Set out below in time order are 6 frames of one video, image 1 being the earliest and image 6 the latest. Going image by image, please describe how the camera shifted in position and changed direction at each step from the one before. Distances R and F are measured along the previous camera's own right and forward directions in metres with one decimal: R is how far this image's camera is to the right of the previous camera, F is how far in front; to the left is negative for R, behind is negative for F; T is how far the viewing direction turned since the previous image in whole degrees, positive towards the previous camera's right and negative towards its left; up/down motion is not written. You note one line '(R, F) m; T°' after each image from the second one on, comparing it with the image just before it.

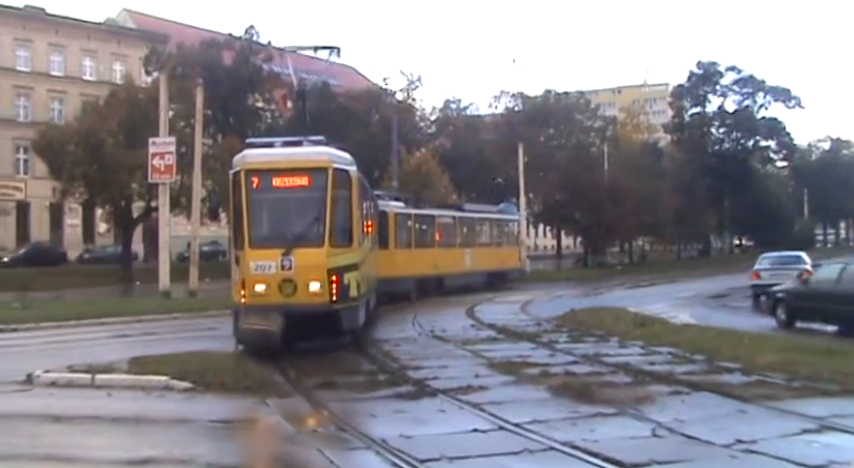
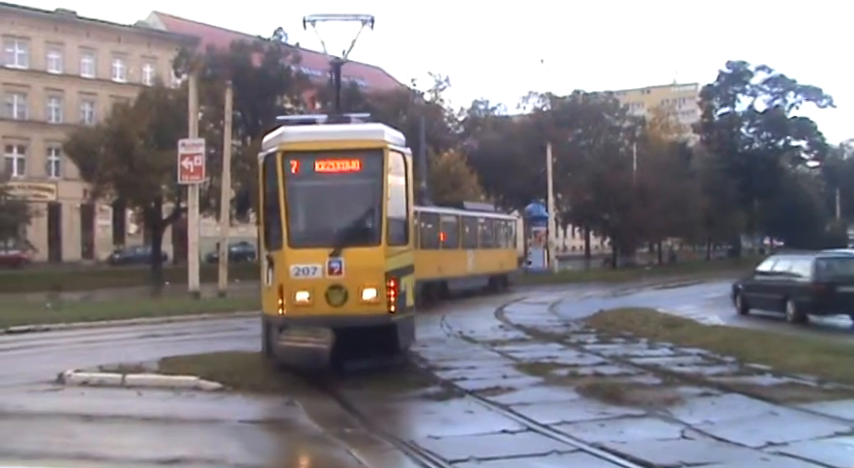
(0.0, 0.0) m; -1°
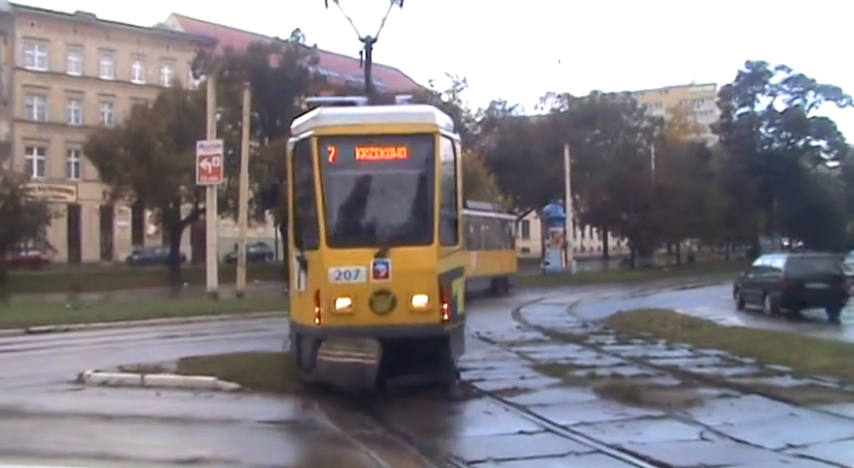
(0.0, 0.0) m; -1°
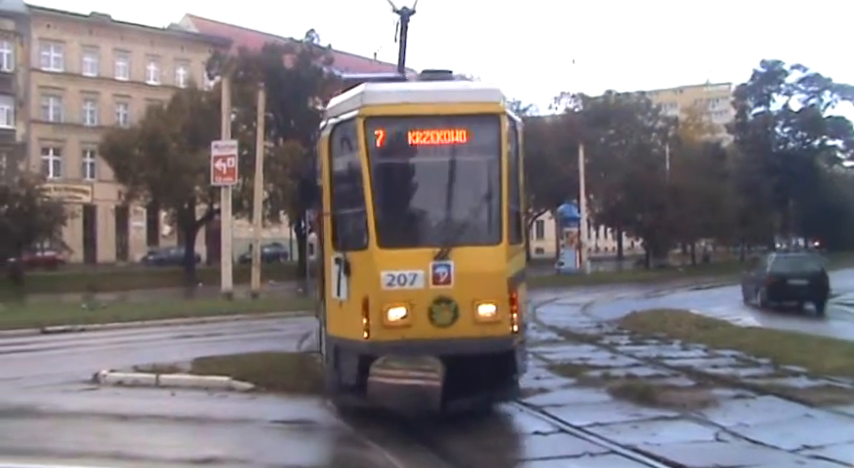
(0.0, 0.0) m; -1°
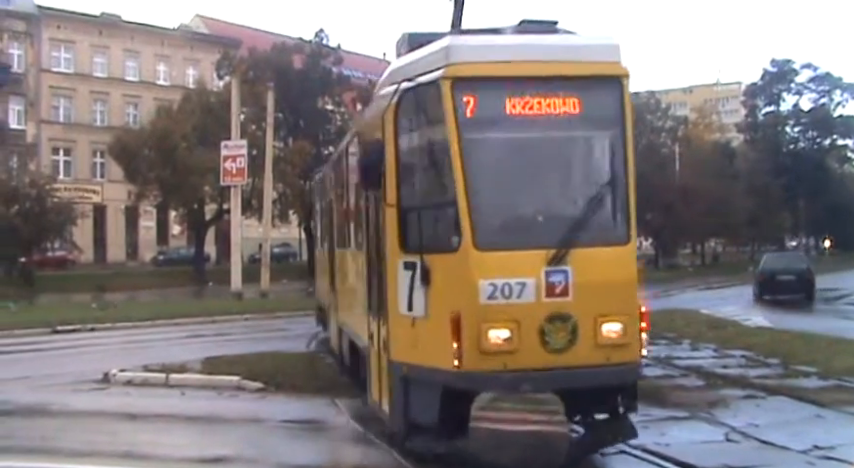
(0.0, 0.0) m; -1°
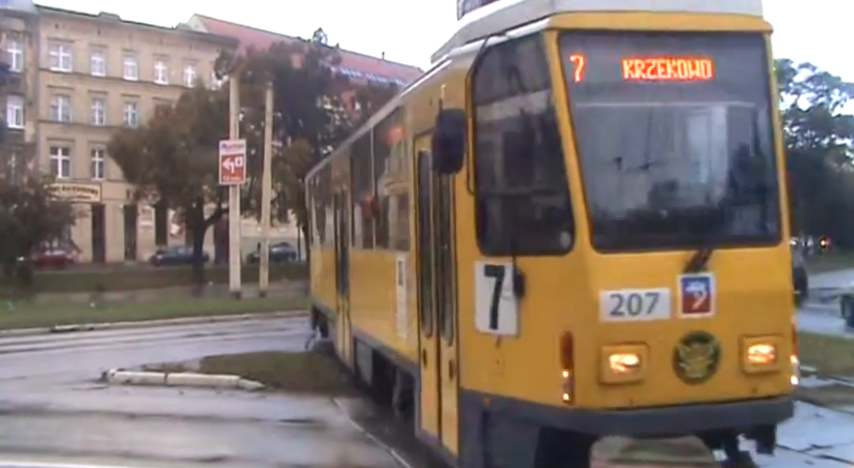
(0.0, 0.0) m; 0°
